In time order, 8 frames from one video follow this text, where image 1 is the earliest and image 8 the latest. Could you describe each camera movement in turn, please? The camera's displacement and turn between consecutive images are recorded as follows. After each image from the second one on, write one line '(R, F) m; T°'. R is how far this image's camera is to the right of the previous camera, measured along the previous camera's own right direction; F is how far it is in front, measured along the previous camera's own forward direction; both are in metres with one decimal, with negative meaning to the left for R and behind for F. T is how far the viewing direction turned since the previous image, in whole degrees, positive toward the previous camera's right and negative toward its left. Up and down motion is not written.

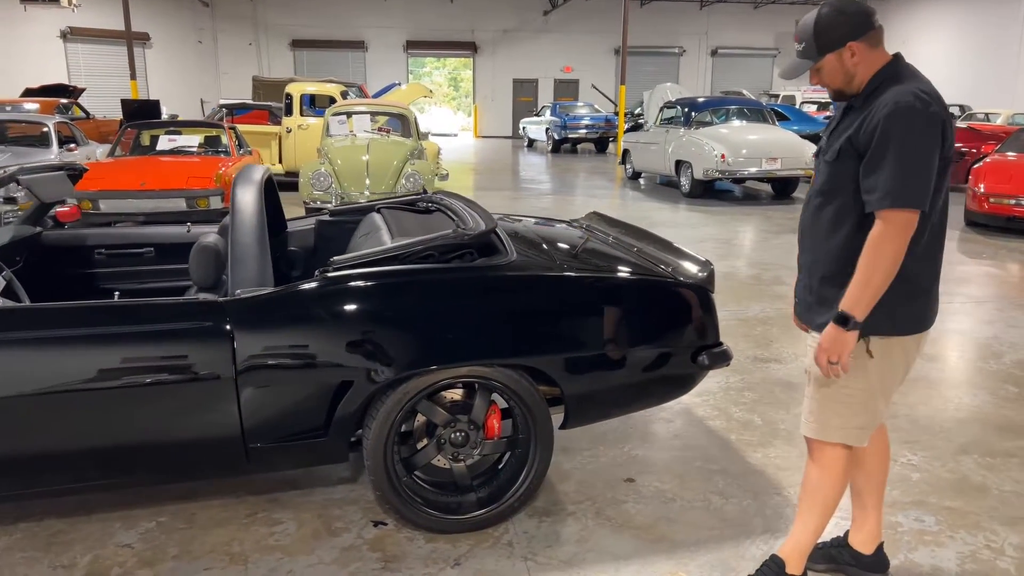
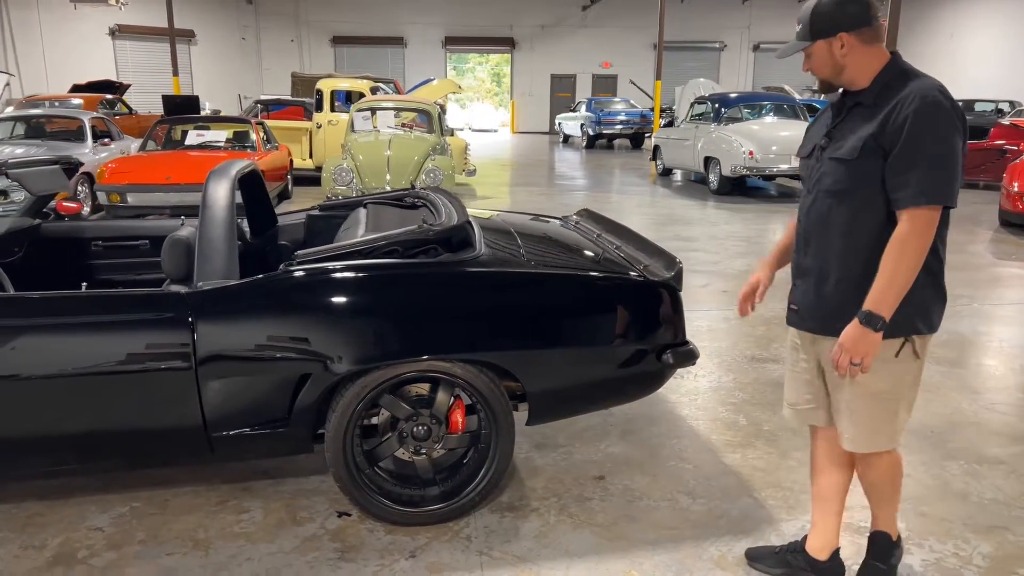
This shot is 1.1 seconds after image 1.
(+0.2, 0.0) m; -3°
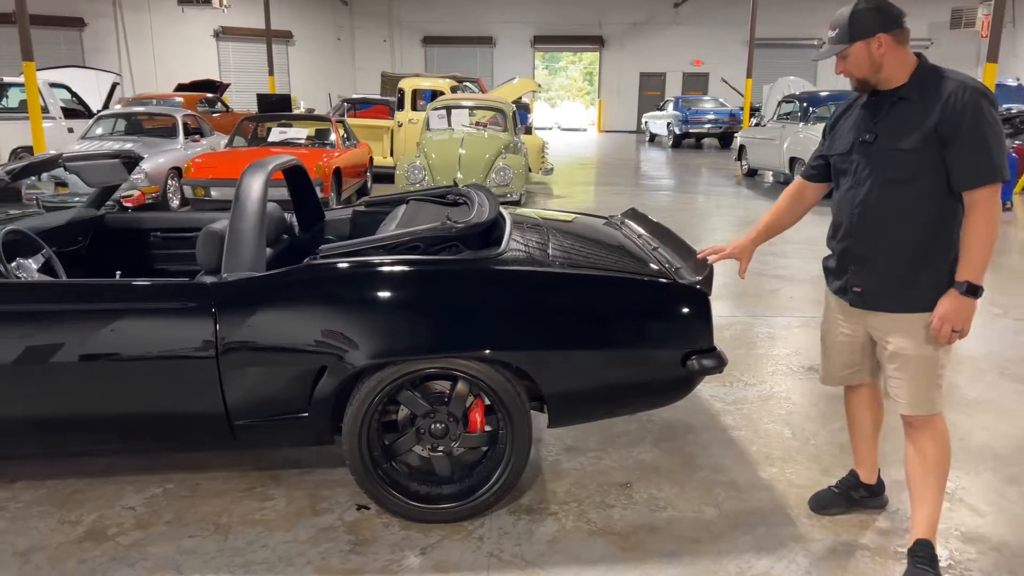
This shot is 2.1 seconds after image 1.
(+0.2, 0.0) m; -6°
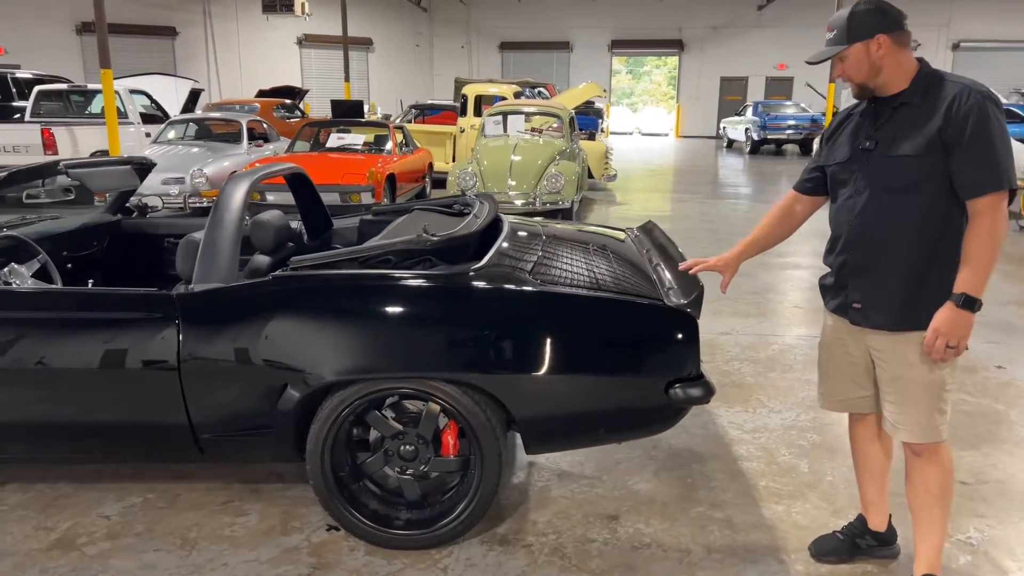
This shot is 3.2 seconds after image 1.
(+0.3, +0.1) m; -6°
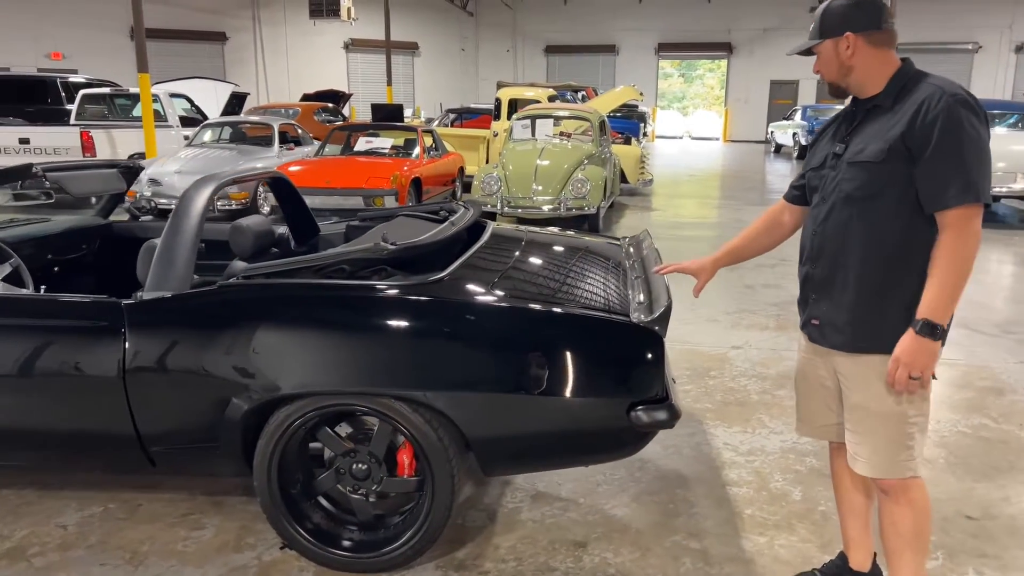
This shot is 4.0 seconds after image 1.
(+0.2, +0.1) m; -4°
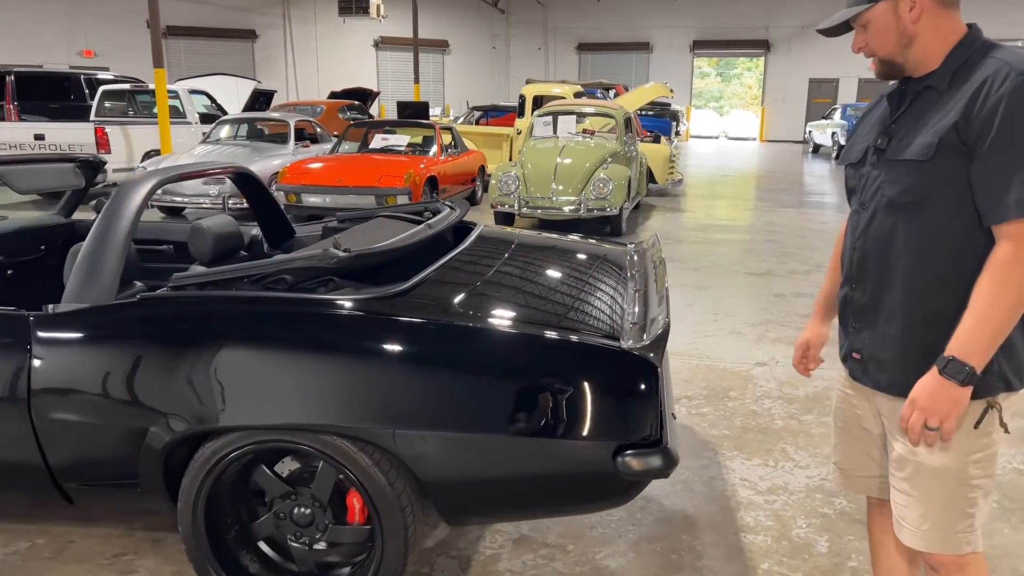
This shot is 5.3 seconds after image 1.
(+0.1, +0.3) m; -2°
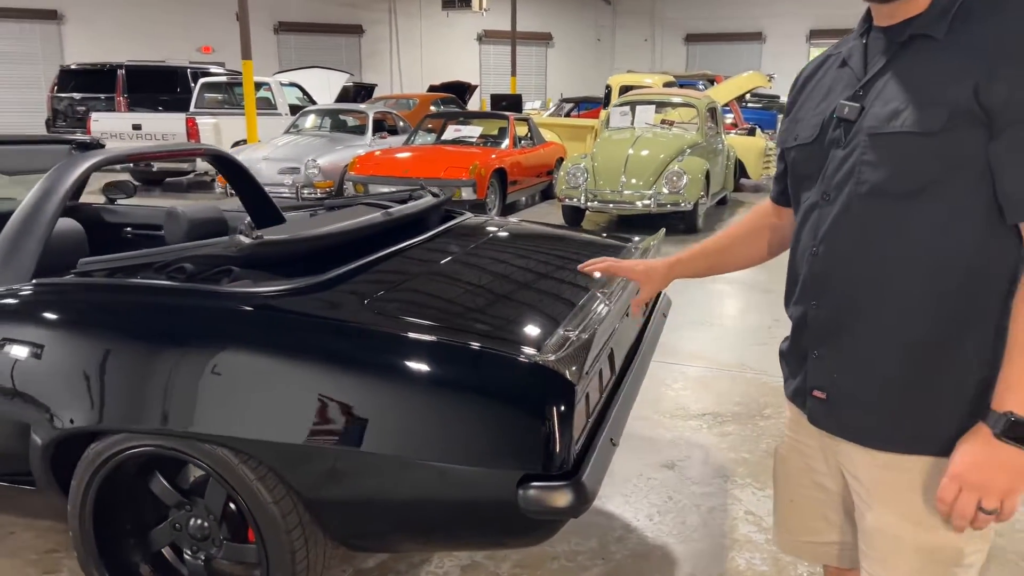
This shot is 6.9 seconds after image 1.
(+0.4, +0.3) m; -8°
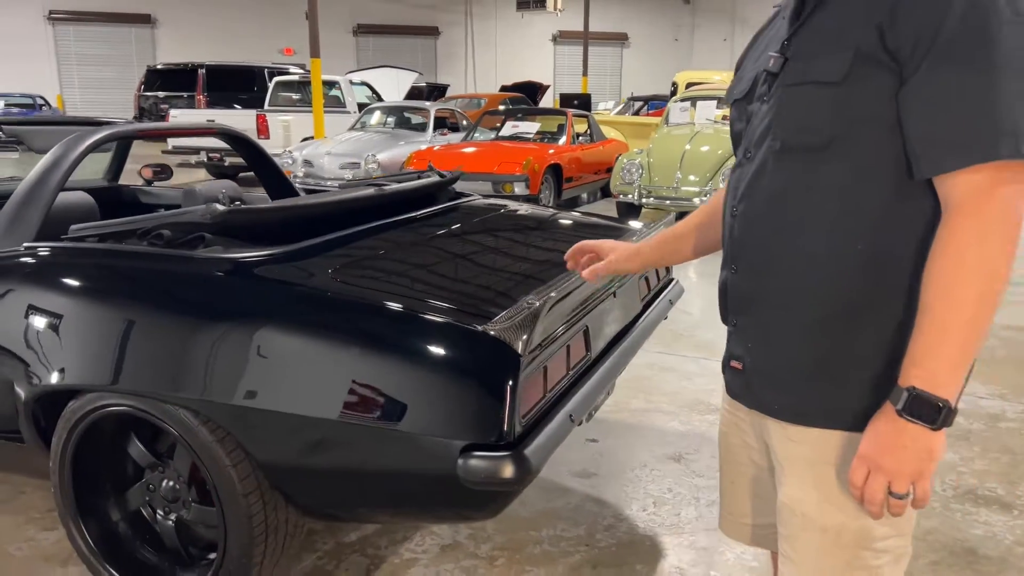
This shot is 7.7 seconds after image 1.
(+0.2, 0.0) m; -6°
